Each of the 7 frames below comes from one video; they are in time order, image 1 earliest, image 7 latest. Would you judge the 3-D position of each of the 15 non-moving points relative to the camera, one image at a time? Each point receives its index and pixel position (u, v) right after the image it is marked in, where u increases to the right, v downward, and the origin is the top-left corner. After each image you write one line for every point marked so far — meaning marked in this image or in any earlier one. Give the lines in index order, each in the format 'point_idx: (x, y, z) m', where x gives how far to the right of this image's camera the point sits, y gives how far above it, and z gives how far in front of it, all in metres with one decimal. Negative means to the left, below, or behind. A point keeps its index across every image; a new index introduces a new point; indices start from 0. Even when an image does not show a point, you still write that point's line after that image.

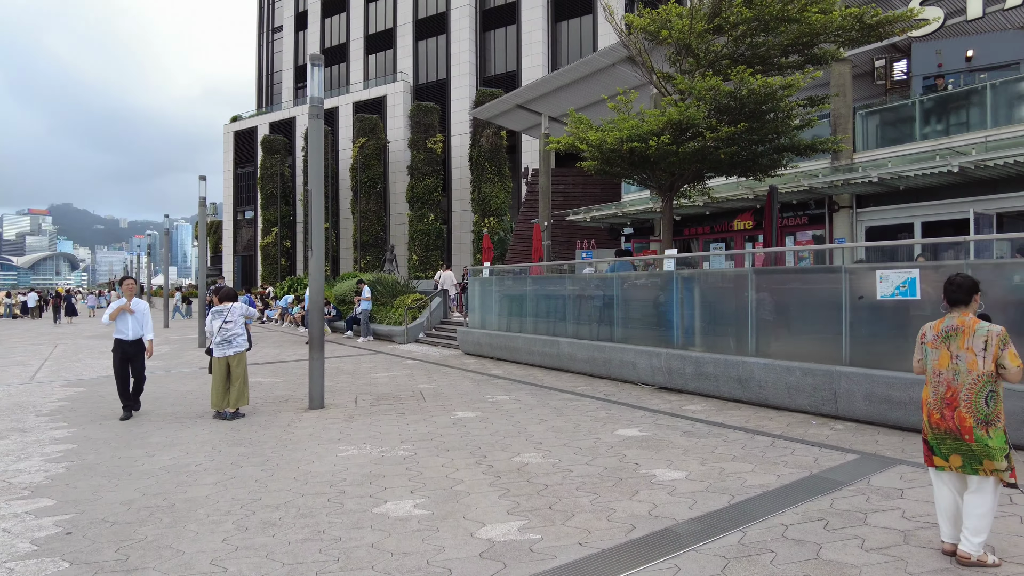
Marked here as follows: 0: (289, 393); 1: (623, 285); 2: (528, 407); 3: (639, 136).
0: (-3.3, -1.6, +9.5) m
1: (+1.8, 0.0, +10.5) m
2: (+0.2, -1.5, +8.3) m
3: (+2.2, +2.5, +10.6) m
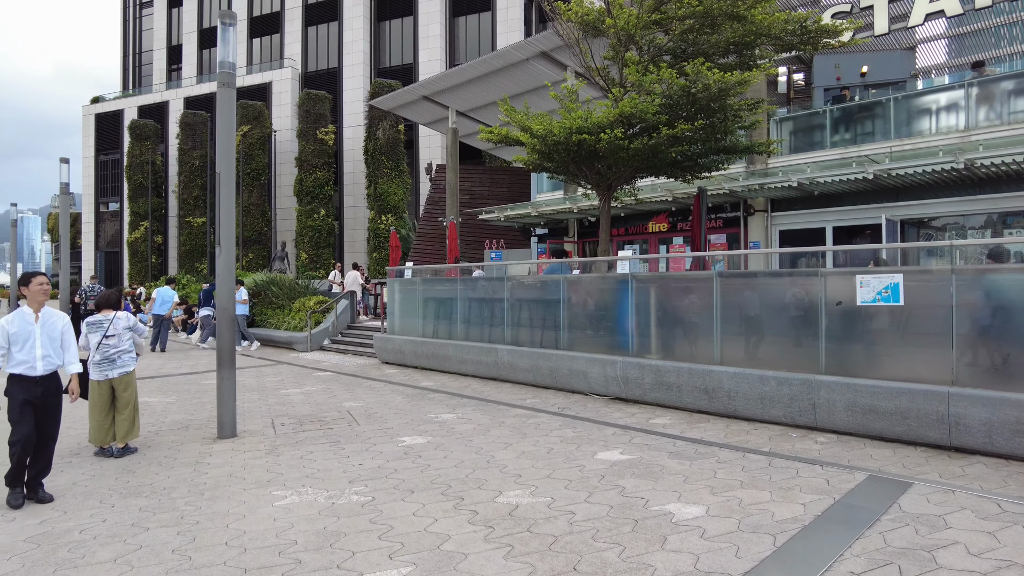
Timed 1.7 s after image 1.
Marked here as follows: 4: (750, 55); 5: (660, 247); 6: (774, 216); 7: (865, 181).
0: (-3.9, -1.6, +7.8) m
1: (+0.9, 0.0, +9.8) m
2: (-0.3, -1.6, +7.3) m
3: (+1.2, +2.4, +9.9) m
4: (+4.1, +4.0, +10.9) m
5: (+4.1, +1.1, +17.9) m
6: (+6.6, +1.8, +16.4) m
7: (+7.6, +2.3, +14.0) m
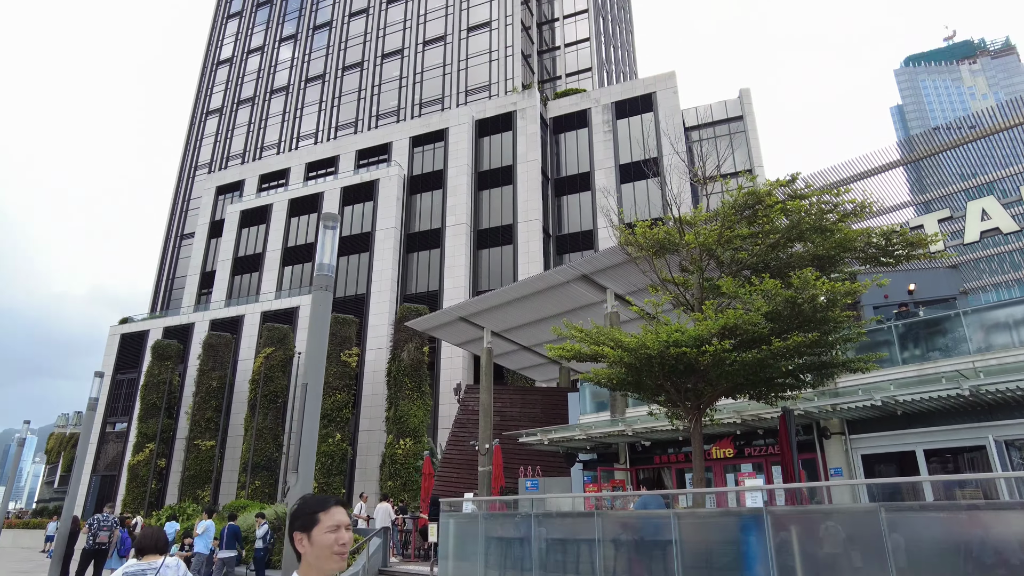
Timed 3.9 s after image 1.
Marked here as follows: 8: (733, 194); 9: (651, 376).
0: (-2.7, -3.8, +5.9) m
1: (+2.1, -3.0, +8.2) m
2: (+0.9, -3.6, +5.3) m
3: (+2.5, -0.8, +9.1) m
4: (+5.3, +0.3, +10.6) m
5: (+5.4, -4.6, +16.2) m
6: (+7.9, -3.5, +15.0) m
7: (+8.9, -2.2, +12.9) m
8: (+4.0, +1.6, +11.5) m
9: (+2.0, -1.3, +9.5) m
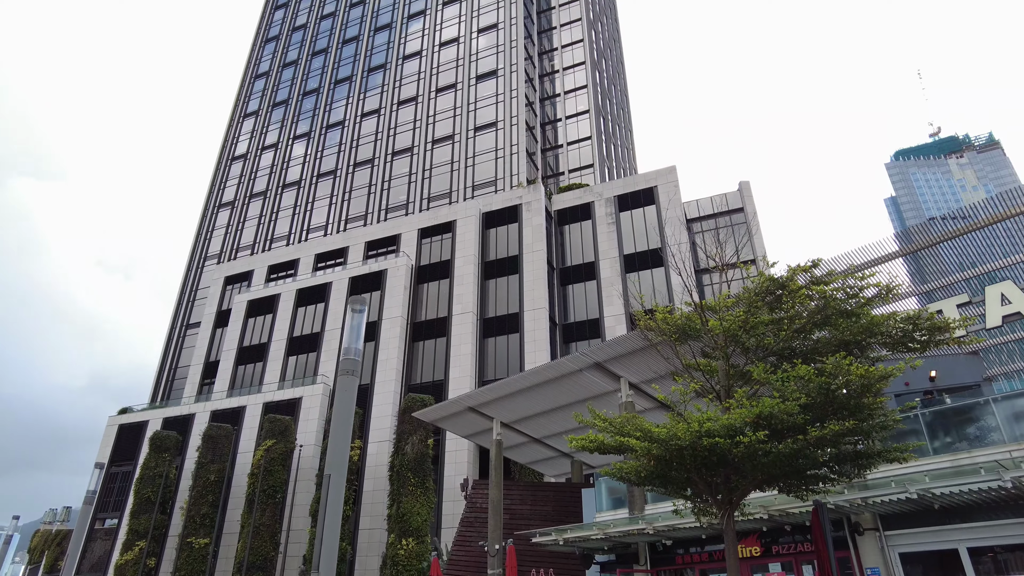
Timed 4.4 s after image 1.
0: (-2.4, -4.5, +5.1) m
1: (+2.4, -4.0, +7.5) m
2: (+1.2, -4.2, +4.6) m
3: (+2.8, -1.9, +8.7) m
4: (+5.6, -1.0, +10.3) m
5: (+5.7, -6.7, +15.2) m
6: (+8.2, -5.4, +14.1) m
7: (+9.2, -3.9, +12.2) m
8: (+4.3, +0.2, +11.4) m
9: (+2.3, -2.5, +9.1) m
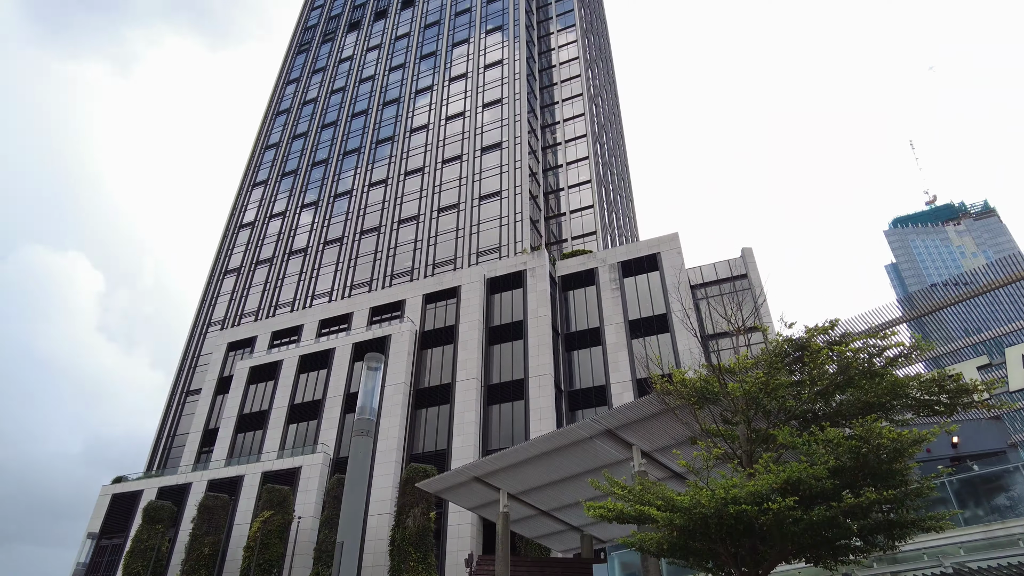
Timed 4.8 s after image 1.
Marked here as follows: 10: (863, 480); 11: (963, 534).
0: (-2.2, -4.9, +4.4) m
1: (+2.6, -4.6, +6.9) m
2: (+1.4, -4.5, +3.9) m
3: (+3.0, -2.7, +8.3) m
4: (+5.9, -1.9, +10.0) m
5: (+5.9, -8.1, +14.2) m
6: (+8.4, -6.7, +13.3) m
7: (+9.4, -5.0, +11.6) m
8: (+4.5, -0.9, +11.2) m
9: (+2.6, -3.3, +8.6) m
10: (+4.6, -2.5, +8.6) m
11: (+9.5, -5.2, +13.7) m
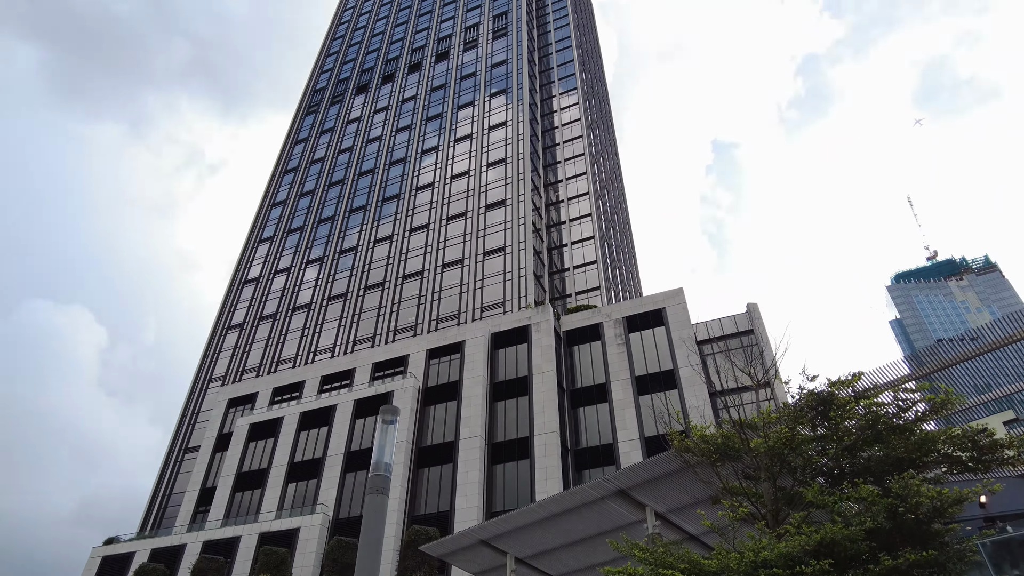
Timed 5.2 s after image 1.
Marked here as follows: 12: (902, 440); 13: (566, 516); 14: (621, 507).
0: (-2.0, -5.1, +3.8) m
1: (+2.8, -5.1, +6.2) m
2: (+1.6, -4.8, +3.3) m
3: (+3.2, -3.3, +7.8) m
4: (+6.1, -2.7, +9.5) m
5: (+6.2, -9.2, +13.2) m
6: (+8.7, -7.7, +12.4) m
7: (+9.6, -5.8, +10.8) m
8: (+4.7, -1.8, +10.8) m
9: (+2.8, -3.9, +8.0) m
10: (+4.9, -3.2, +8.1) m
11: (+9.7, -6.2, +12.9) m
12: (+5.8, -2.3, +9.7) m
13: (+1.6, -6.8, +19.6) m
14: (+3.1, -6.3, +18.8) m
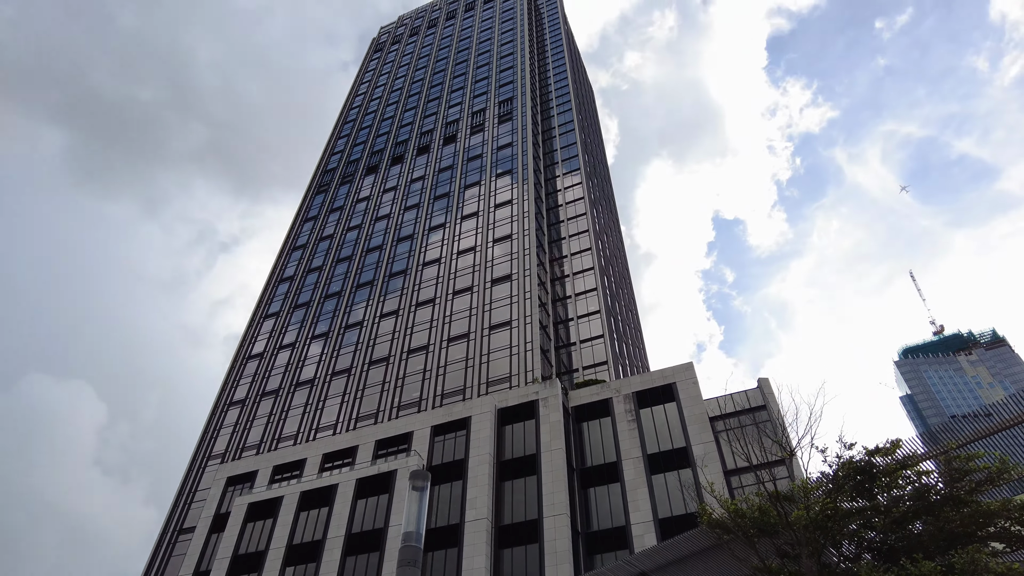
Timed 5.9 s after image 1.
0: (-1.7, -5.3, +2.9) m
1: (+3.1, -5.5, +5.3) m
2: (+1.9, -4.9, +2.4) m
3: (+3.5, -3.9, +7.1) m
4: (+6.4, -3.5, +8.9) m
5: (+6.5, -10.5, +11.7) m
6: (+9.0, -8.9, +11.1) m
7: (+10.0, -6.8, +9.7) m
8: (+5.1, -2.8, +10.3) m
9: (+3.1, -4.6, +7.2) m
10: (+5.2, -3.8, +7.4) m
11: (+10.1, -7.5, +11.8) m
12: (+6.2, -3.2, +9.1) m
13: (+2.0, -8.9, +18.4) m
14: (+3.5, -8.2, +17.7) m
